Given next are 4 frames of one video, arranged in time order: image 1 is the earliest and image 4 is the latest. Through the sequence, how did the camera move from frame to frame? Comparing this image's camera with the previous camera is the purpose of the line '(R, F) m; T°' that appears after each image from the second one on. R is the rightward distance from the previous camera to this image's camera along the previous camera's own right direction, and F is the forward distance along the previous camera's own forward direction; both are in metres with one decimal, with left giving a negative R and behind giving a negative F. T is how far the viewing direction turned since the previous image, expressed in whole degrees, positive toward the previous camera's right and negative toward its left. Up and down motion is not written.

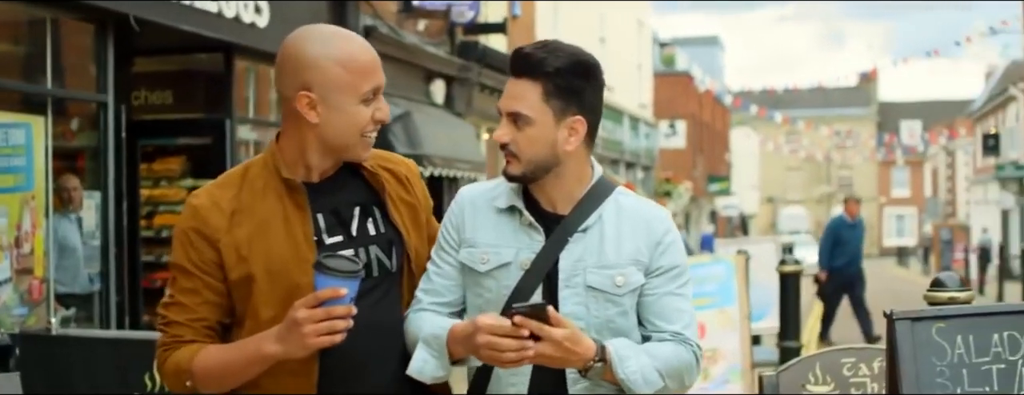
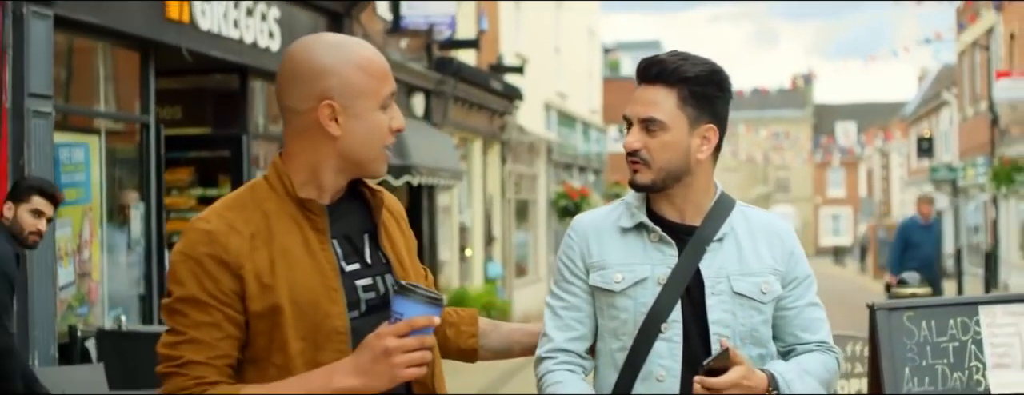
(-0.4, -1.0) m; +3°
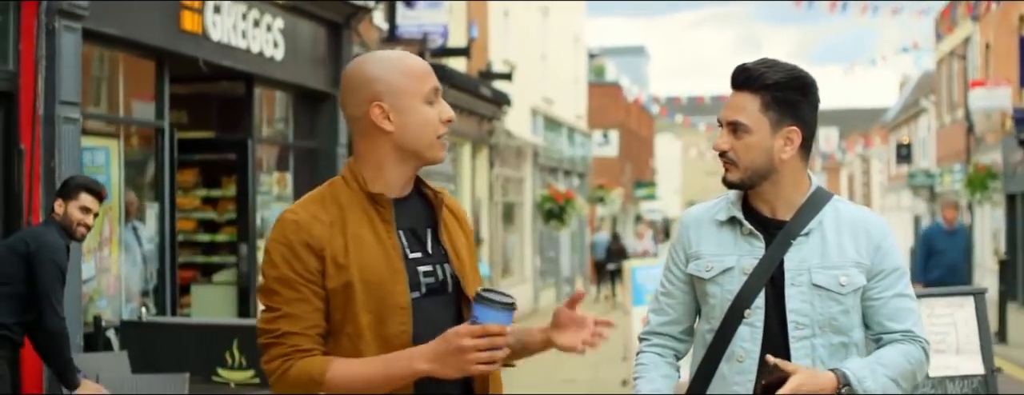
(-0.1, -0.6) m; +1°
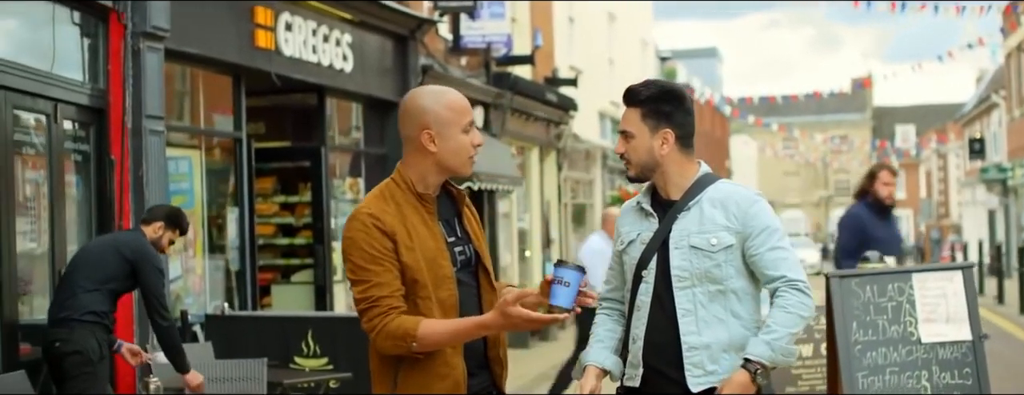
(+0.2, -0.6) m; -3°
